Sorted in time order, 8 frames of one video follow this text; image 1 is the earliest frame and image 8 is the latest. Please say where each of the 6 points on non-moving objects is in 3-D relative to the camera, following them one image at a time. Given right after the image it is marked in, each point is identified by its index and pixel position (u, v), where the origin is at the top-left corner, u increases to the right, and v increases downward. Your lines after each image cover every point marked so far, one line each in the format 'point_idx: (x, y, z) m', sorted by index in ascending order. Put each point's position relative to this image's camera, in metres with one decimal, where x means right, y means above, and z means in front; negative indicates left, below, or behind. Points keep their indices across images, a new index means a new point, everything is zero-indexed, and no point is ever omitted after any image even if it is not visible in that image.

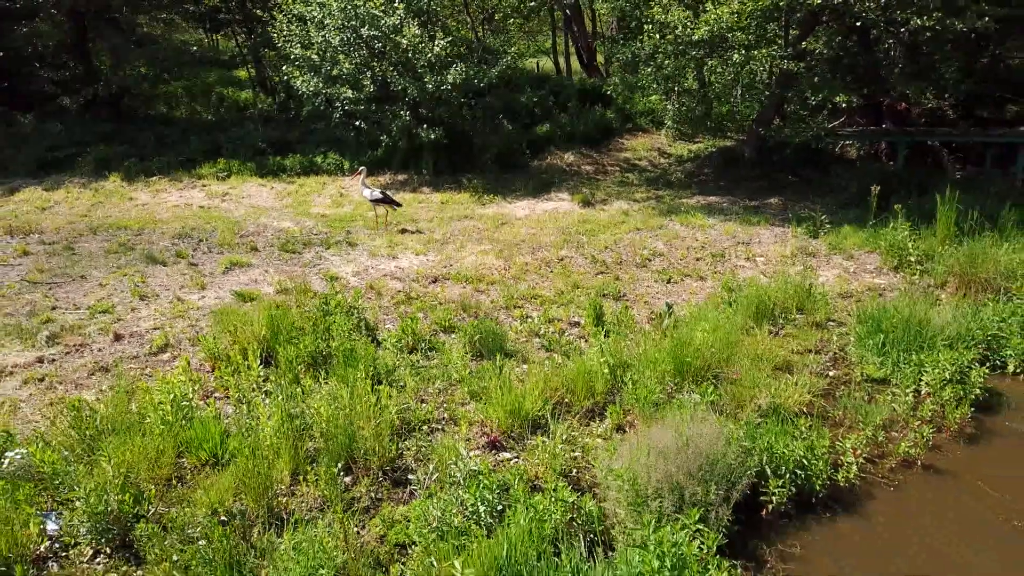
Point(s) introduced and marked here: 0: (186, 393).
0: (-1.4, -0.5, +4.3) m
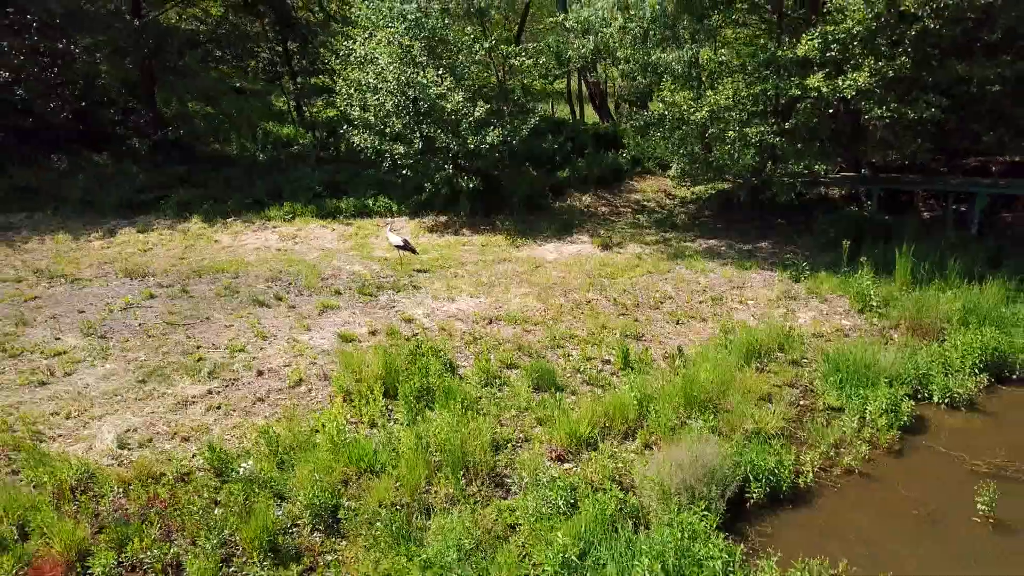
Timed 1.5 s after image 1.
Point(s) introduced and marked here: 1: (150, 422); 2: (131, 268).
0: (-1.0, -0.8, +6.1) m
1: (-2.3, -0.9, +6.4) m
2: (-4.0, +0.2, +10.6) m
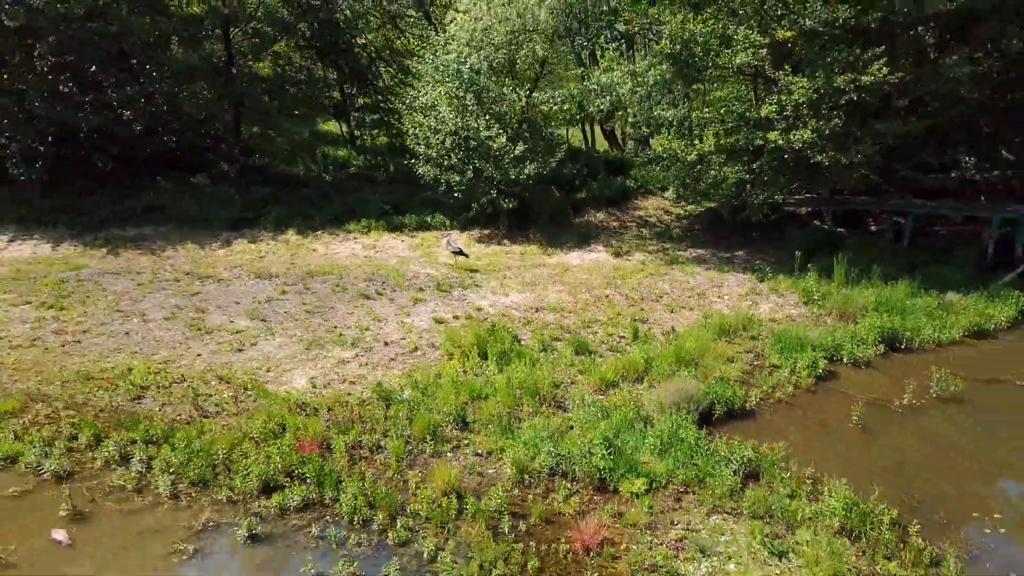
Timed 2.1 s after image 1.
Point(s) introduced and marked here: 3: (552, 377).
0: (-0.5, -0.8, +9.4) m
1: (-1.8, -0.8, +9.7) m
2: (-3.6, +0.2, +13.9) m
3: (+0.4, -0.8, +9.4) m
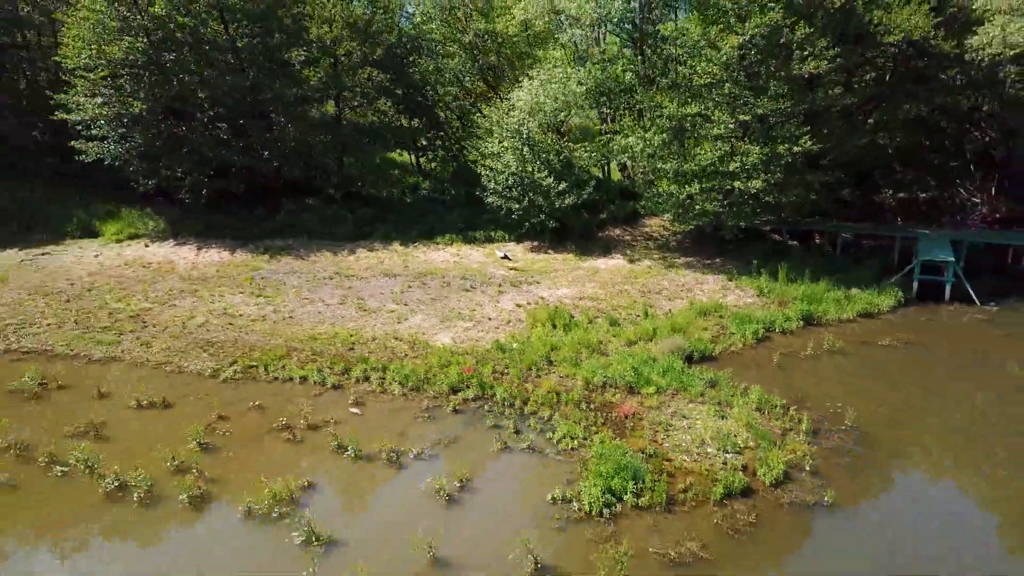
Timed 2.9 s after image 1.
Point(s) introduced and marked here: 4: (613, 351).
0: (+0.4, -0.7, +15.7) m
1: (-0.9, -0.8, +16.0) m
2: (-2.6, +0.3, +20.1) m
3: (+1.4, -0.8, +15.6) m
4: (+1.6, -0.9, +15.1) m
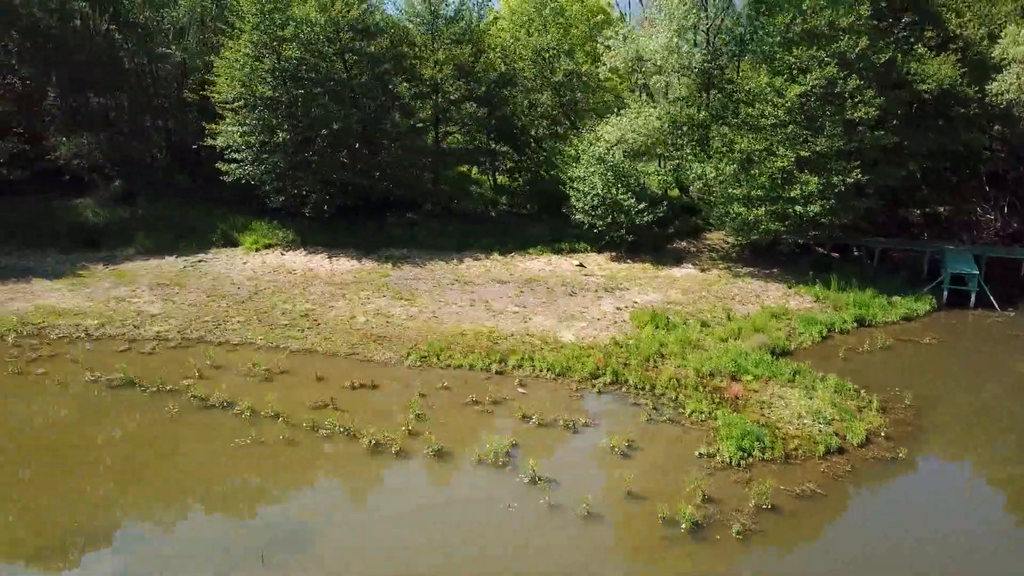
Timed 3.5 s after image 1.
0: (+2.6, -0.9, +19.3) m
1: (+1.4, -0.9, +19.6) m
2: (-0.4, +0.2, +23.8) m
3: (+3.6, -0.9, +19.3) m
4: (+3.8, -1.1, +18.8) m
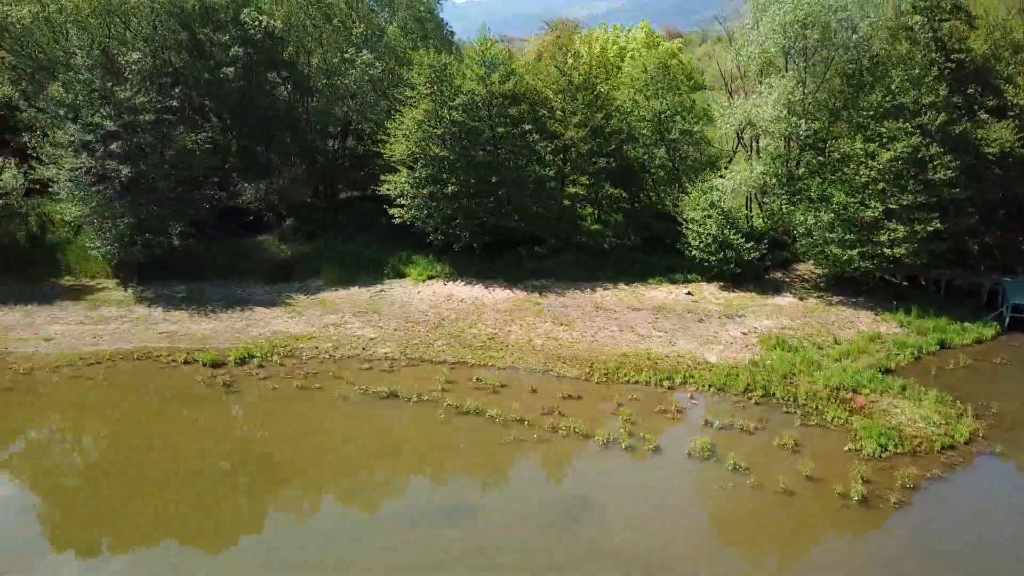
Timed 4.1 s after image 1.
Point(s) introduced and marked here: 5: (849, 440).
0: (+6.5, -1.6, +24.3) m
1: (+5.2, -1.7, +24.6) m
2: (+3.5, -0.5, +28.7) m
3: (+7.4, -1.7, +24.2) m
4: (+7.6, -1.9, +23.7) m
5: (+6.6, -3.0, +19.3) m
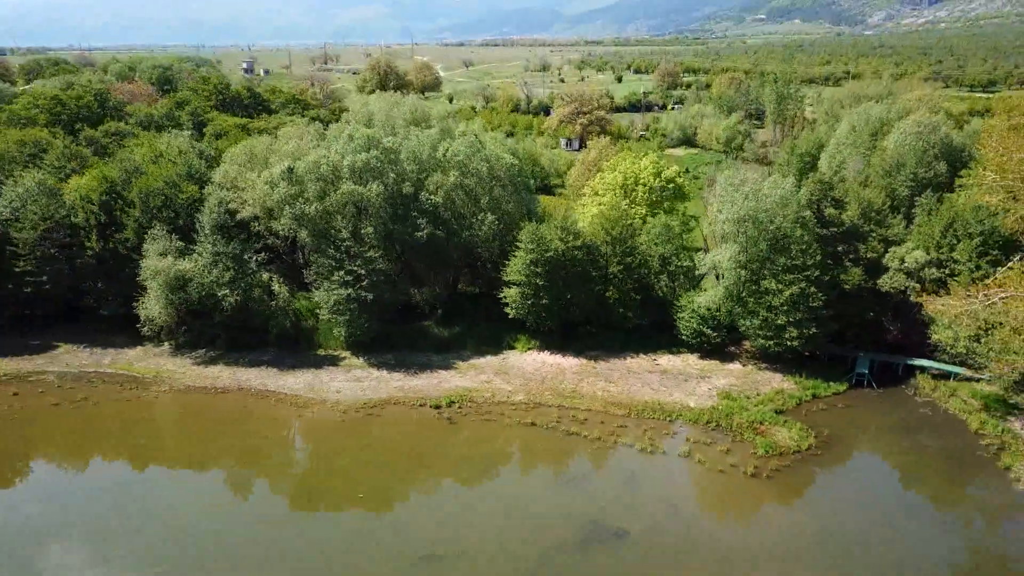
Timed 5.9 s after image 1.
0: (+10.0, -5.4, +46.5) m
1: (+8.8, -5.4, +46.8) m
2: (+7.0, -4.3, +50.9) m
3: (+11.0, -5.4, +46.4) m
4: (+11.2, -5.6, +45.9) m
5: (+10.2, -6.8, +41.5) m
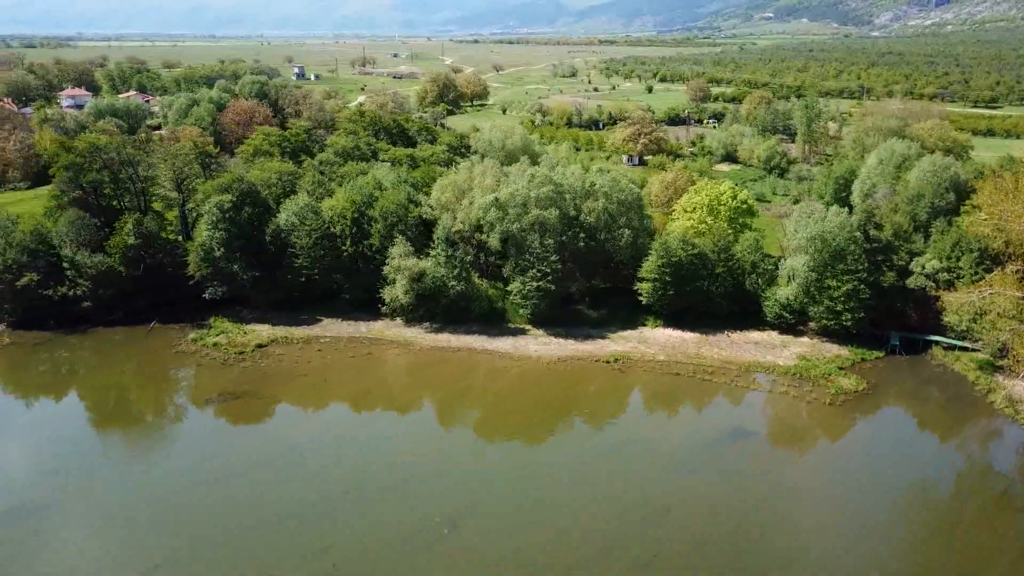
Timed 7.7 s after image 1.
0: (+20.2, -5.2, +68.4) m
1: (+18.9, -5.2, +68.8) m
2: (+17.2, -4.0, +72.9) m
3: (+21.1, -5.2, +68.4) m
4: (+21.3, -5.4, +67.9) m
5: (+20.3, -6.6, +63.5) m
